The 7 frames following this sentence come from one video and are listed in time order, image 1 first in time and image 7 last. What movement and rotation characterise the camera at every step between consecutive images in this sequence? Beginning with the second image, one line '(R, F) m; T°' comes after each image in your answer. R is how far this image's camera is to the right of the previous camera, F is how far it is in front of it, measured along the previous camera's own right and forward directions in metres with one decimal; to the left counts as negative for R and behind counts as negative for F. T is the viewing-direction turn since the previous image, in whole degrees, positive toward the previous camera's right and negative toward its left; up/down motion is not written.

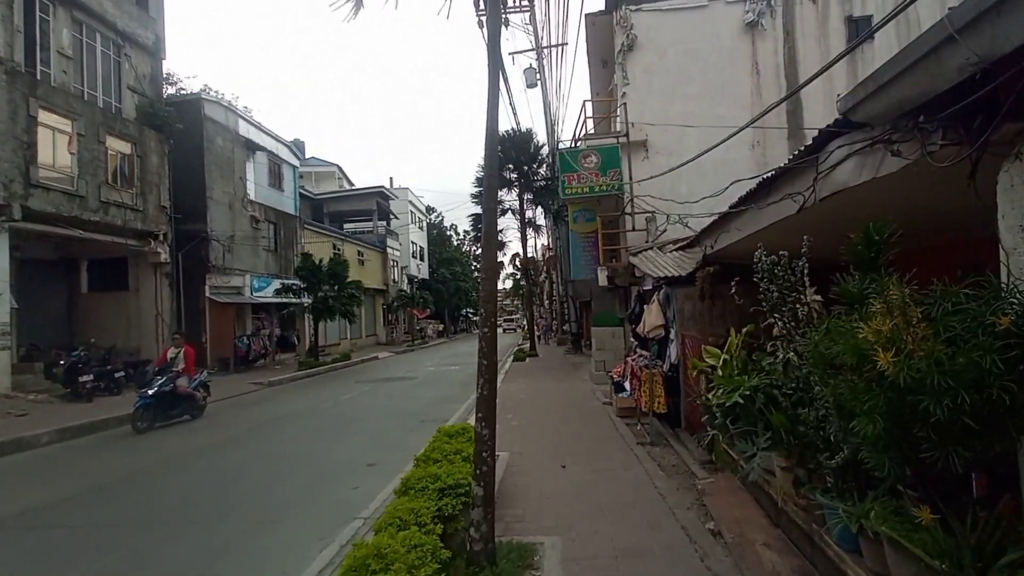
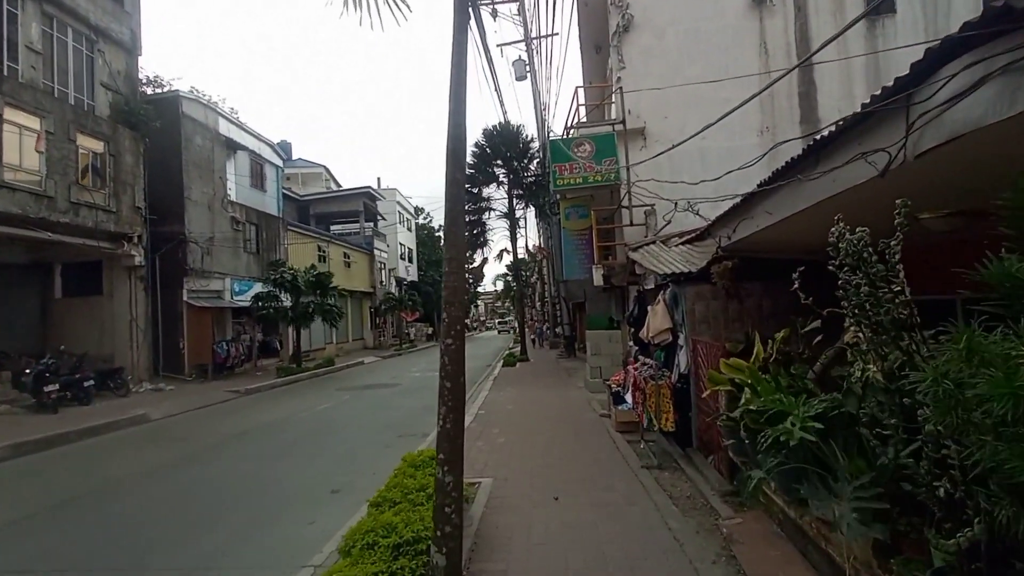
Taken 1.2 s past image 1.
(+0.1, +1.1) m; +1°
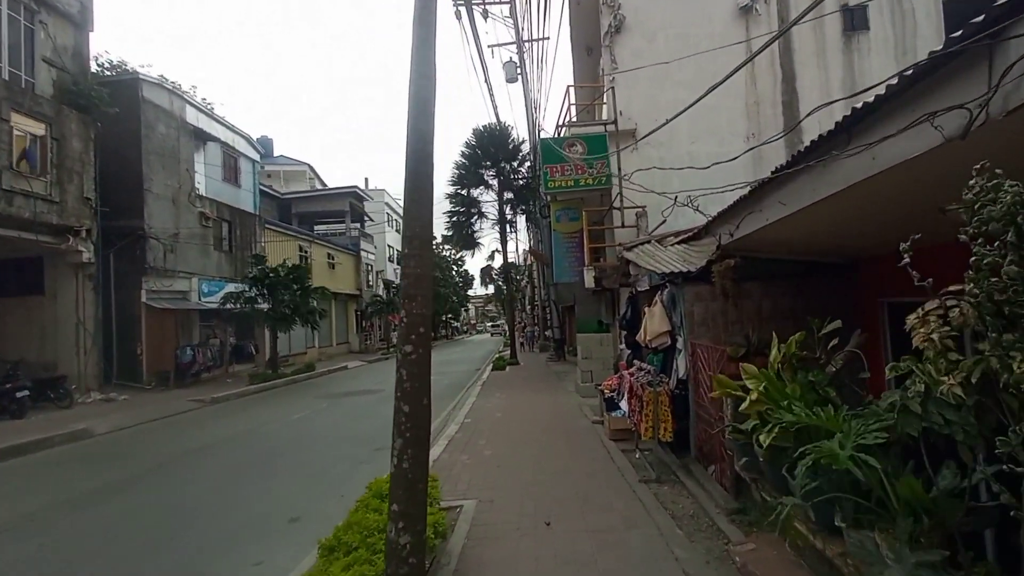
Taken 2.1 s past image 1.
(0.0, +0.6) m; +1°
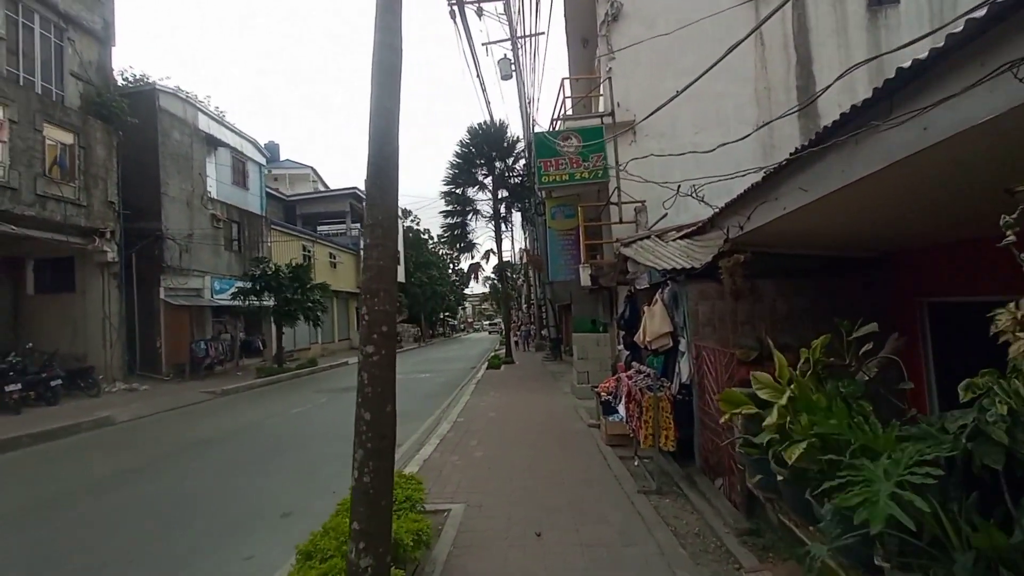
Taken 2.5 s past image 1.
(+0.1, +0.3) m; 0°
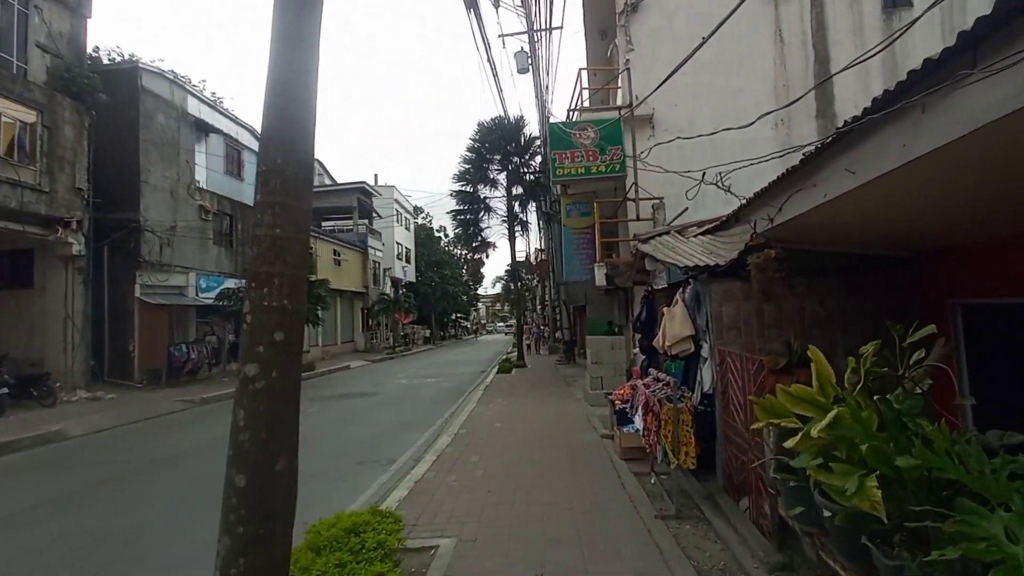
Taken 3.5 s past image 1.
(+0.1, +0.6) m; -2°
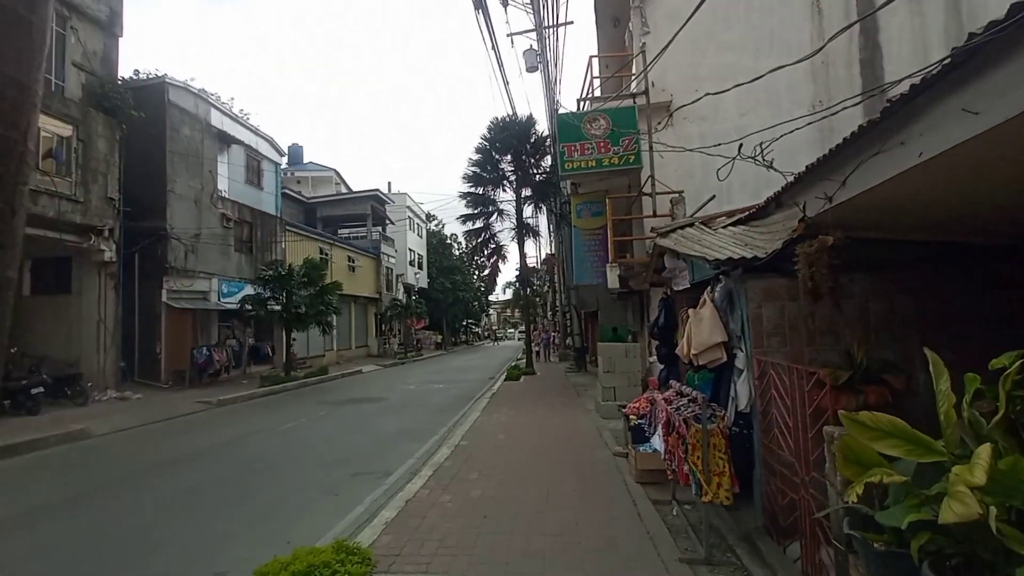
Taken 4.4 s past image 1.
(+0.2, +0.8) m; -2°
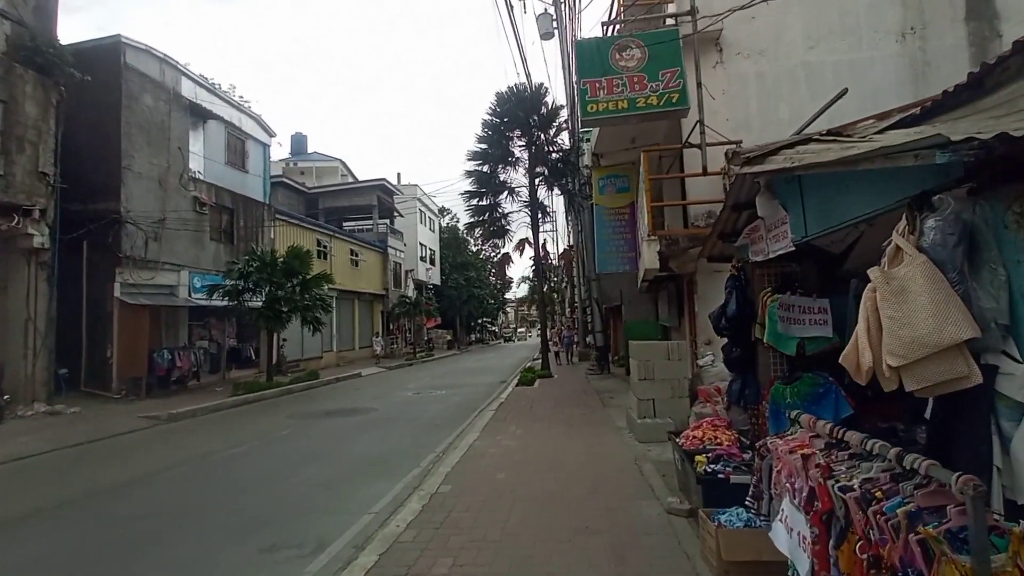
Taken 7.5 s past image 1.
(+0.2, +2.6) m; -2°
